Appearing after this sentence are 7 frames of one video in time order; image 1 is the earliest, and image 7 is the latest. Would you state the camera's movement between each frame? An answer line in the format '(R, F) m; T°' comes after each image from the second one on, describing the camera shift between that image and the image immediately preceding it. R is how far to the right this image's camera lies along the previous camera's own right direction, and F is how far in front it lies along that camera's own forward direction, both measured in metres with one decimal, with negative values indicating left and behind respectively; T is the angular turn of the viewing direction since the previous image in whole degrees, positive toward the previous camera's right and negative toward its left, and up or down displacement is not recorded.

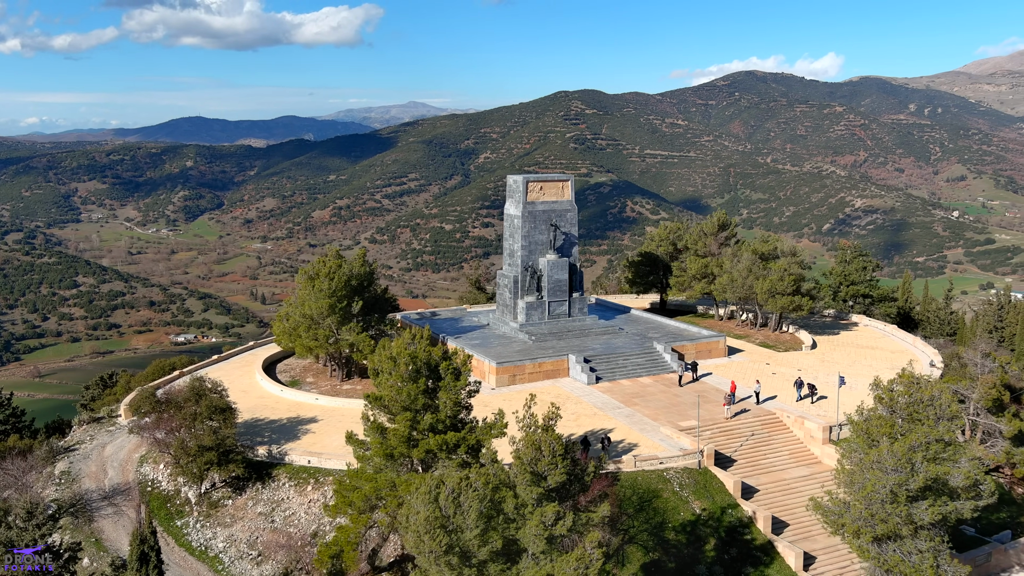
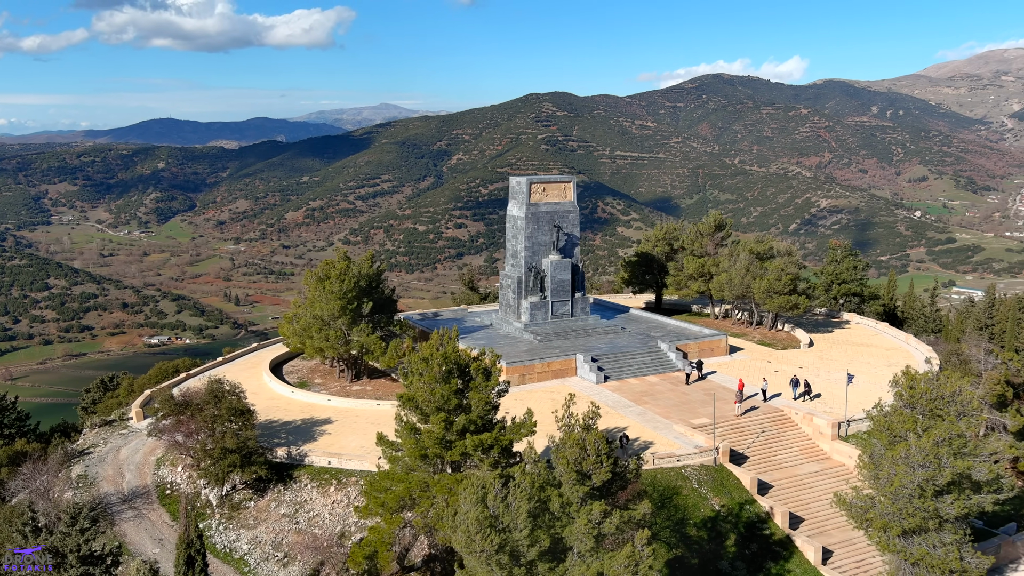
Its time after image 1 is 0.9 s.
(-0.8, -0.1) m; +1°
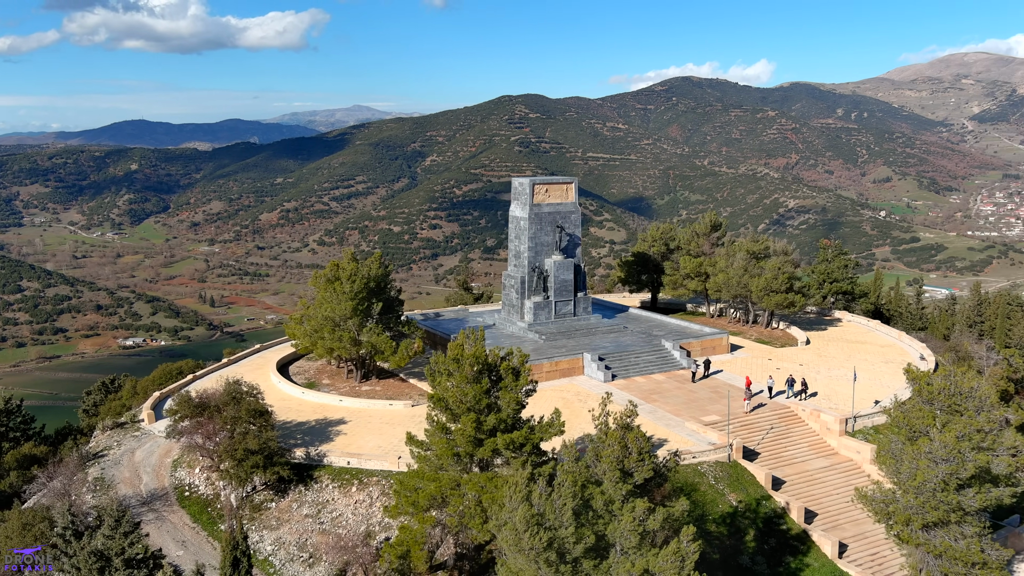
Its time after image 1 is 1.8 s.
(-0.7, -0.1) m; +1°
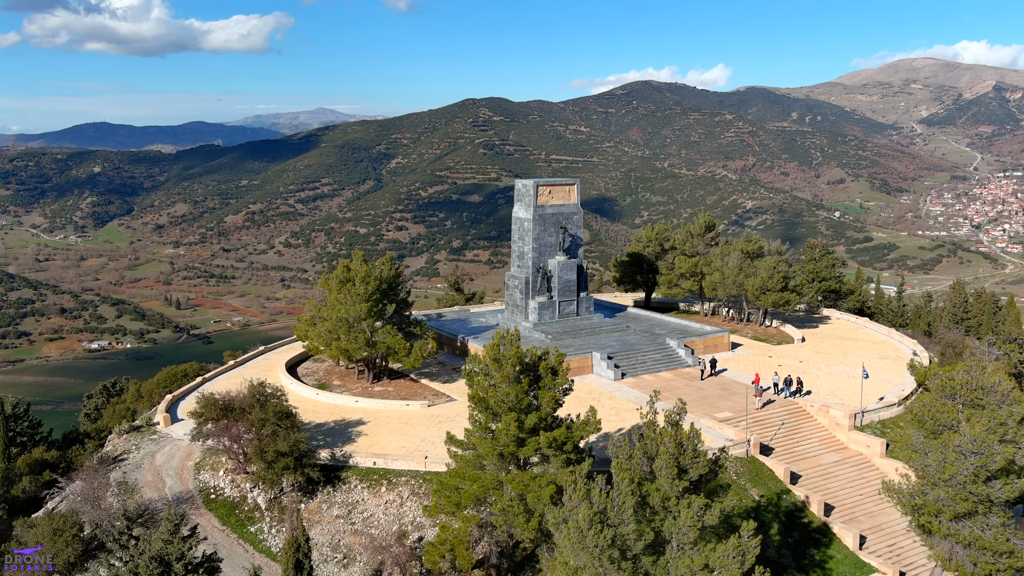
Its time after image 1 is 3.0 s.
(-1.0, -0.1) m; +2°
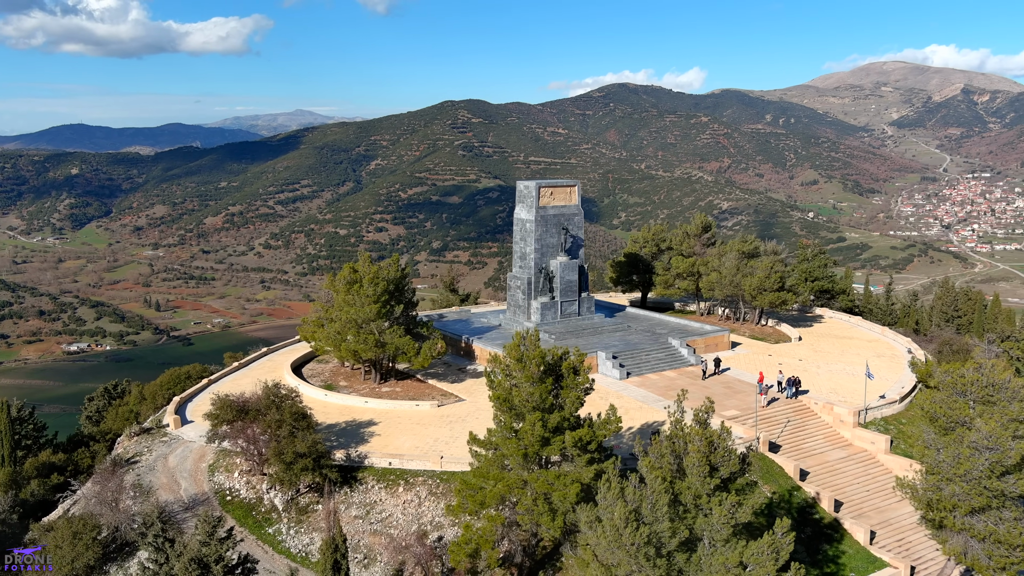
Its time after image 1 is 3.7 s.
(-0.6, -0.1) m; +1°
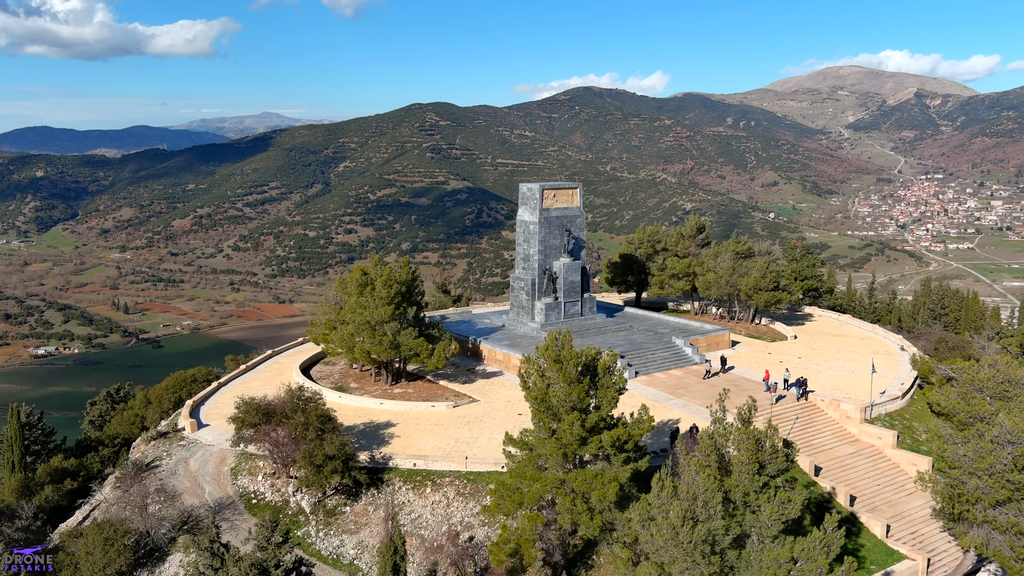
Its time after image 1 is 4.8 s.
(-1.0, -0.1) m; +2°
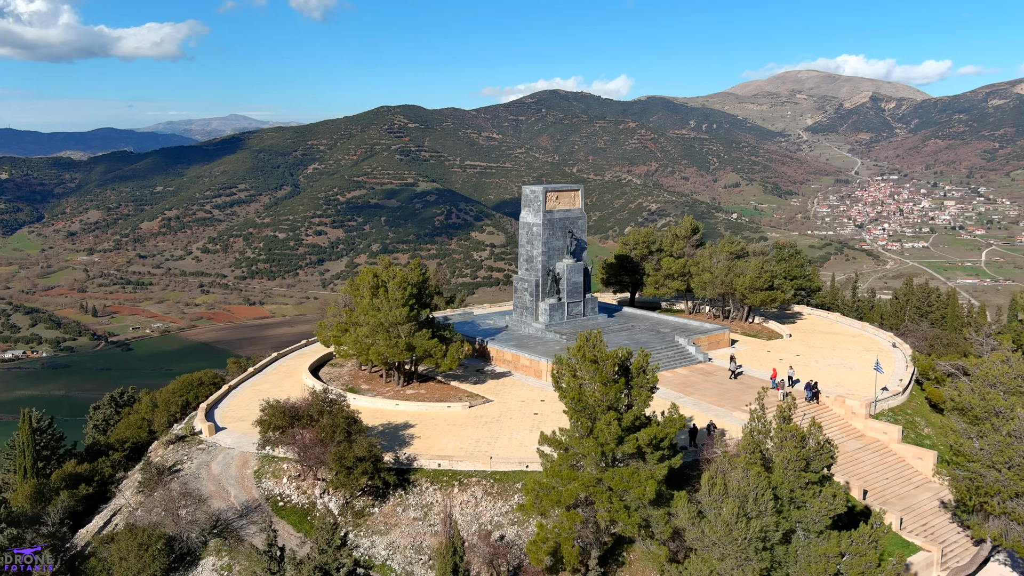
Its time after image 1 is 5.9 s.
(-1.0, -0.2) m; +2°
